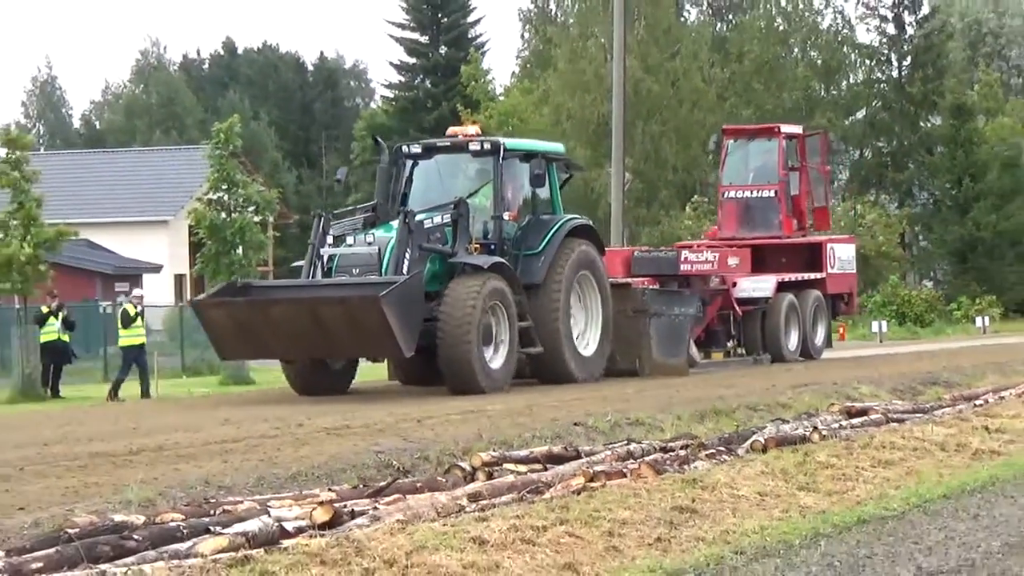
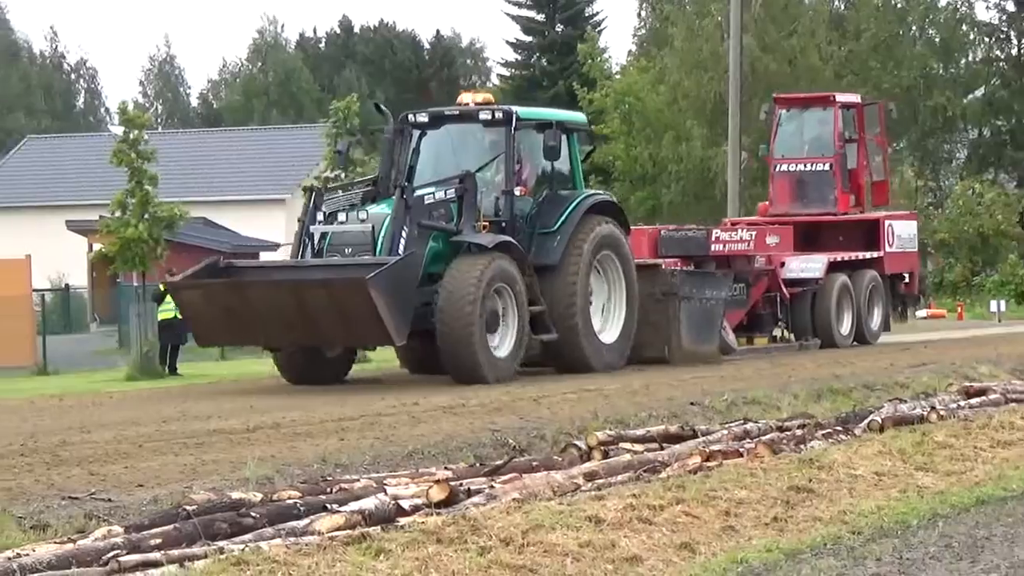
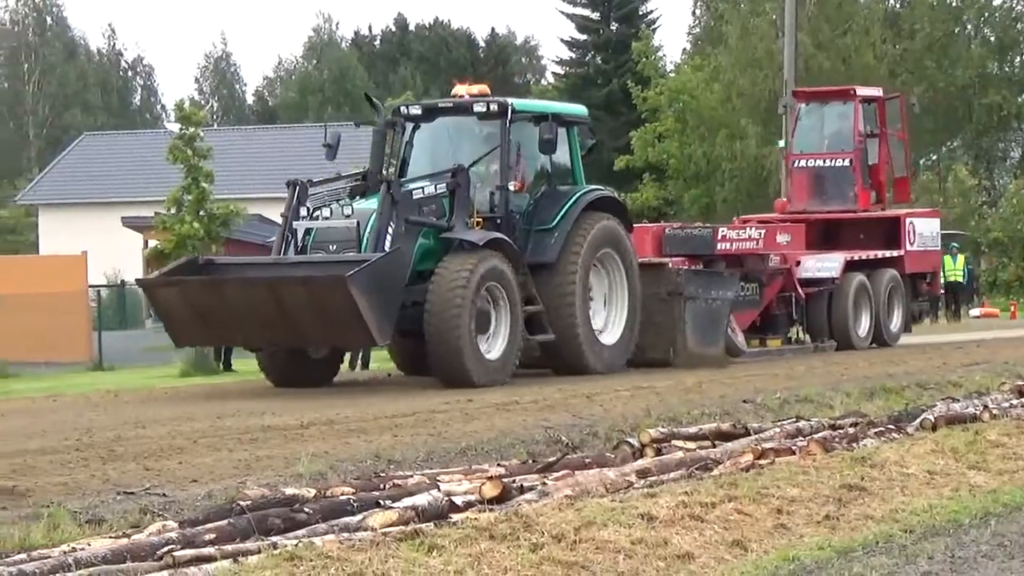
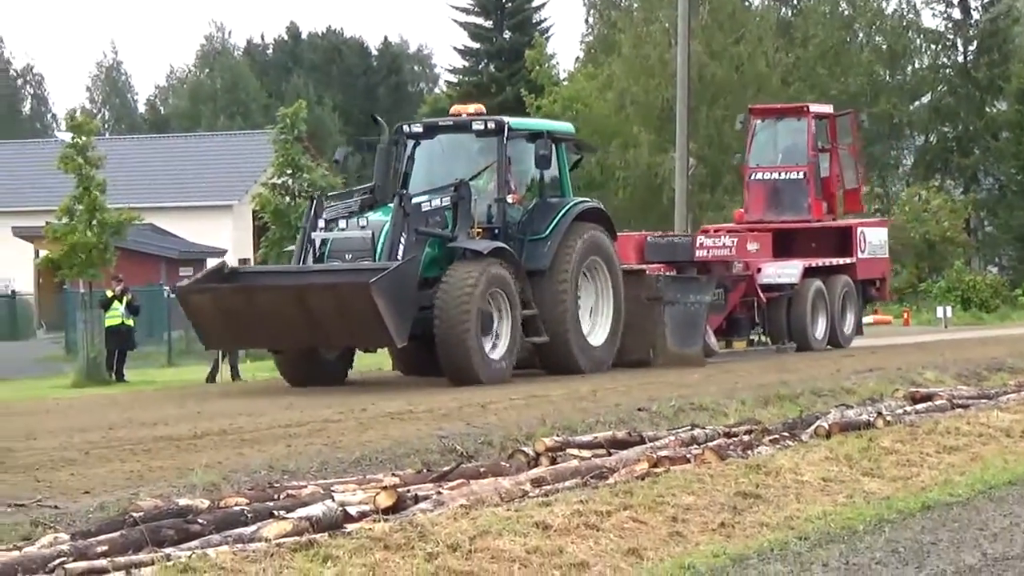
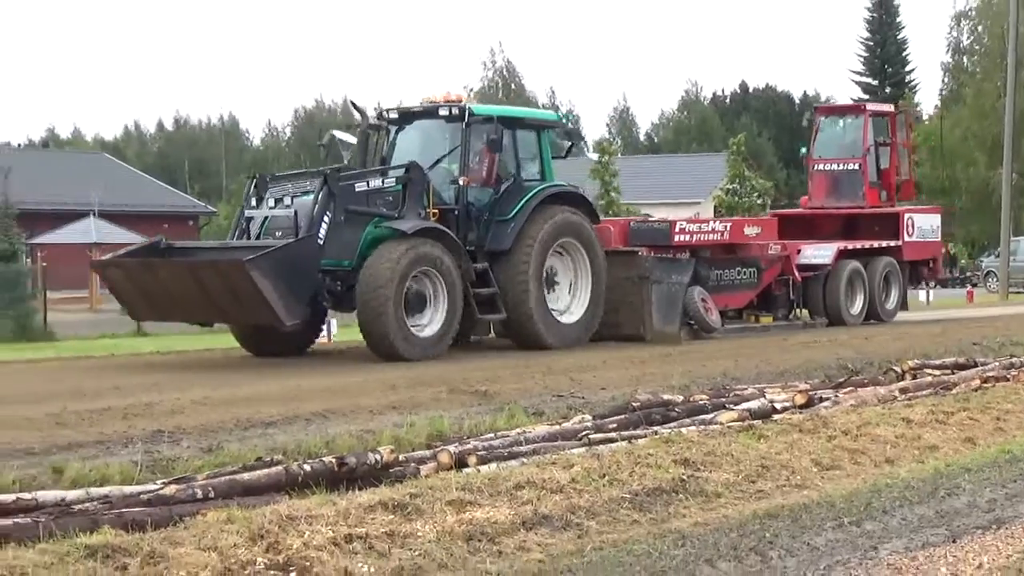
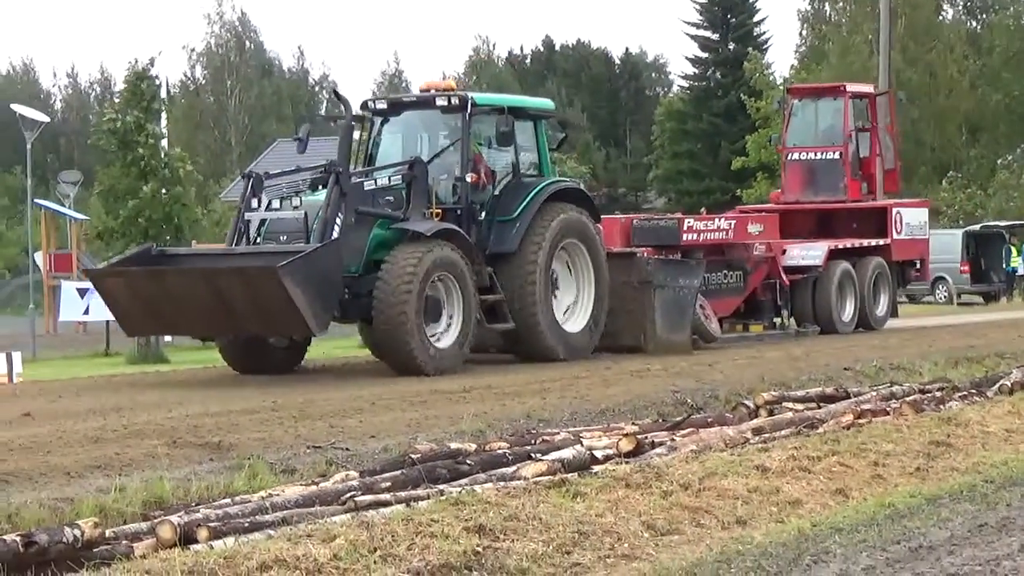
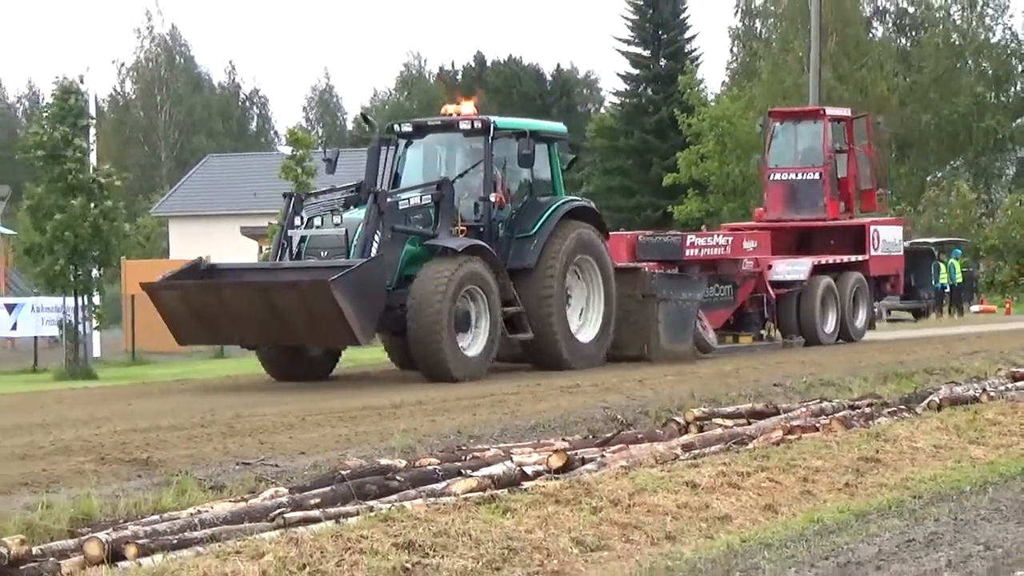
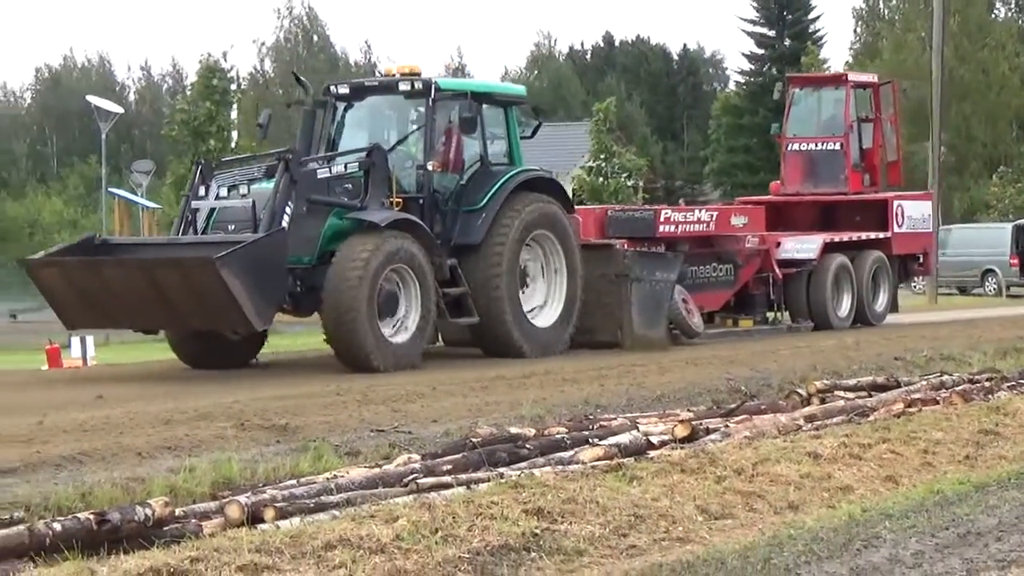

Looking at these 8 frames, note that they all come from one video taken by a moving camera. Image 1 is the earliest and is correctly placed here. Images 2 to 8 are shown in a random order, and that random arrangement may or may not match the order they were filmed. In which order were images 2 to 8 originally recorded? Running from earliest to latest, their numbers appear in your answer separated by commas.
4, 2, 3, 7, 6, 8, 5
